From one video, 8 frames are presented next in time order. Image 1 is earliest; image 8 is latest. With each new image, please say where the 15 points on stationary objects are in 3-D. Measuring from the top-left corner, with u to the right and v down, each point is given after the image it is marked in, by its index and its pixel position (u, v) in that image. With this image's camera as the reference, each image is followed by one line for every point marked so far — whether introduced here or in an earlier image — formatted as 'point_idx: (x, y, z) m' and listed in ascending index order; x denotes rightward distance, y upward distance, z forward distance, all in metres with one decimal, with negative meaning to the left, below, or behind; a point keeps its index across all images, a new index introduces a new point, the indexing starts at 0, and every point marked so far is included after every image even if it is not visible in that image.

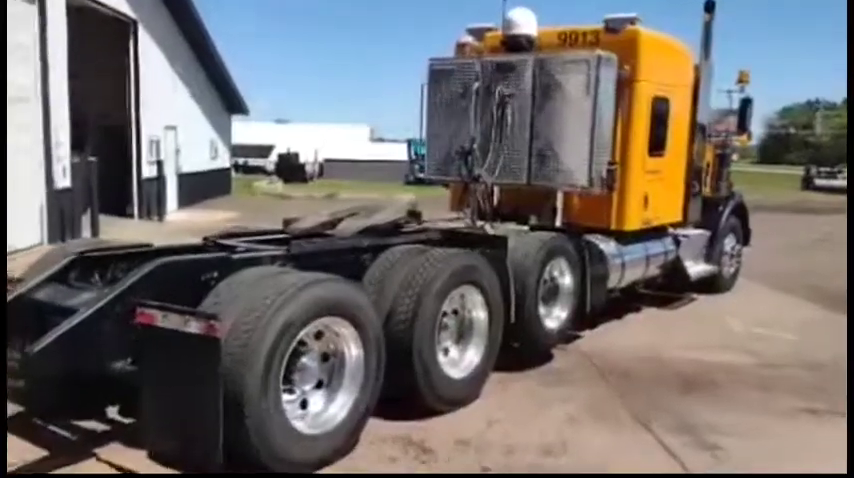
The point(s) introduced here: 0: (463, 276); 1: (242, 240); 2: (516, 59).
0: (+0.3, -0.3, +5.9) m
1: (-1.5, 0.0, +6.0) m
2: (+1.0, +2.1, +8.6) m
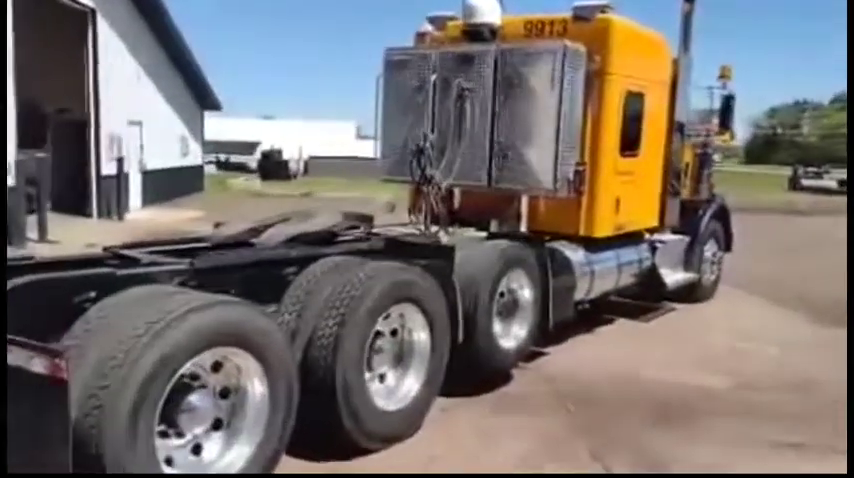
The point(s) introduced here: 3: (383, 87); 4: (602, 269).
0: (-0.2, -0.4, +5.2) m
1: (-2.0, -0.1, +5.3) m
2: (+0.5, +2.0, +7.9) m
3: (-0.5, +1.8, +8.5) m
4: (+1.9, -0.3, +8.2) m
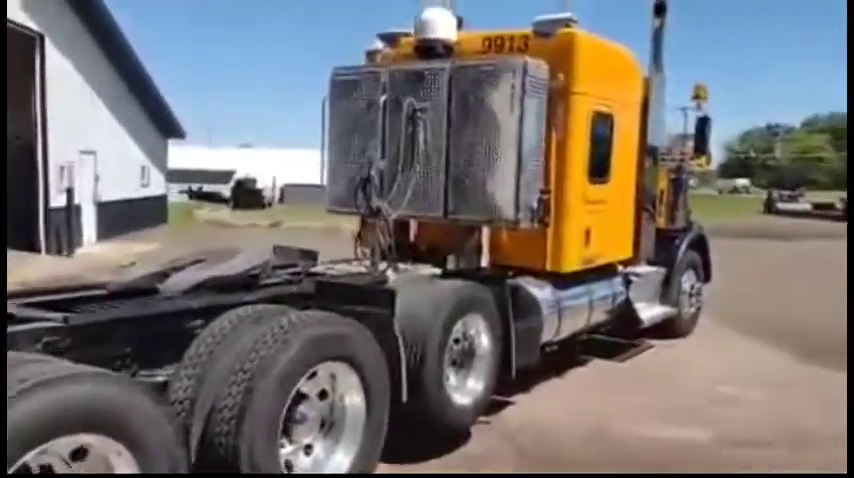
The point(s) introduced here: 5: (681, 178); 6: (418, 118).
0: (-0.6, -0.7, +4.4) m
1: (-2.4, -0.4, +4.4) m
2: (0.0, +1.7, +7.1) m
3: (-1.0, +1.4, +7.7) m
4: (+1.5, -0.7, +7.5) m
5: (+3.4, +0.8, +9.8) m
6: (-0.1, +1.2, +7.2) m
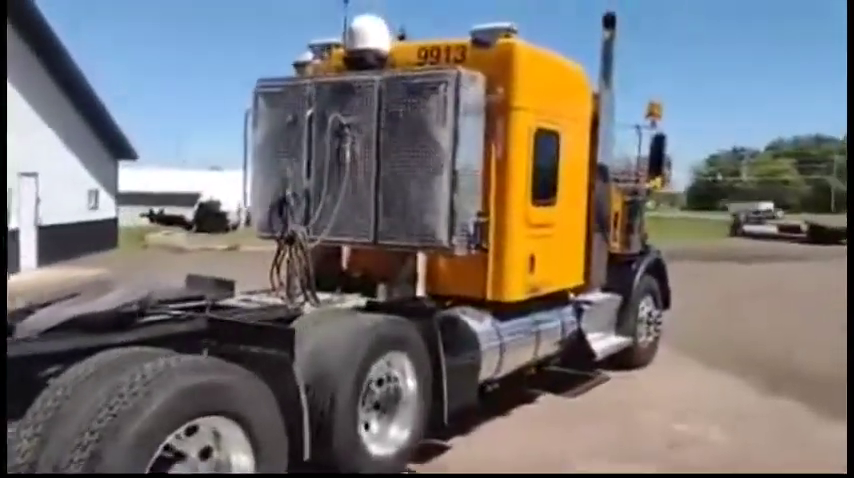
0: (-1.1, -0.8, +3.7) m
1: (-2.9, -0.5, +3.7) m
2: (-0.6, +1.4, +6.5) m
3: (-1.7, +1.1, +7.1) m
4: (+0.8, -0.9, +6.9) m
5: (+2.6, +0.5, +9.3) m
6: (-0.7, +0.9, +6.5) m
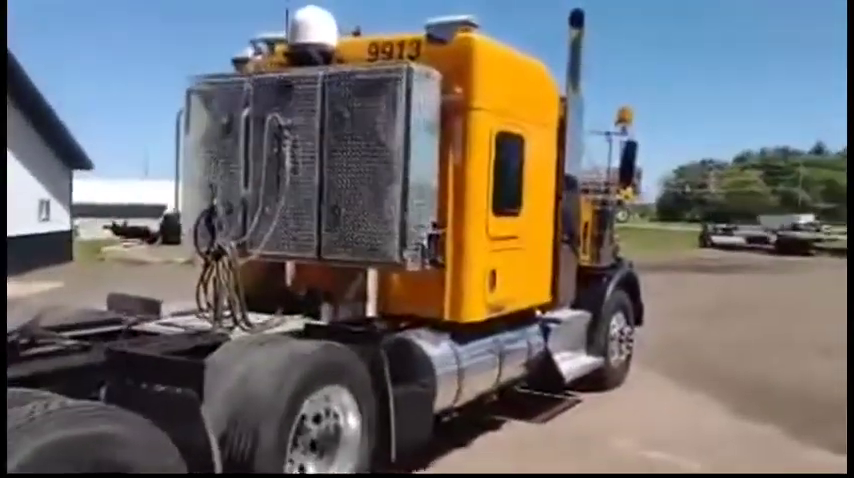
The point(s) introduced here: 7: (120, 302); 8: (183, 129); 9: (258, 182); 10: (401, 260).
0: (-1.4, -0.9, +3.0) m
1: (-3.2, -0.6, +2.9) m
2: (-1.0, +1.3, +5.9) m
3: (-2.1, +1.0, +6.4) m
4: (+0.4, -1.1, +6.2) m
5: (+2.1, +0.3, +8.8) m
6: (-1.1, +0.8, +5.9) m
7: (-2.5, -0.5, +6.1) m
8: (-2.1, +0.9, +6.4) m
9: (-1.4, +0.4, +6.0) m
10: (-0.2, -0.2, +5.6) m
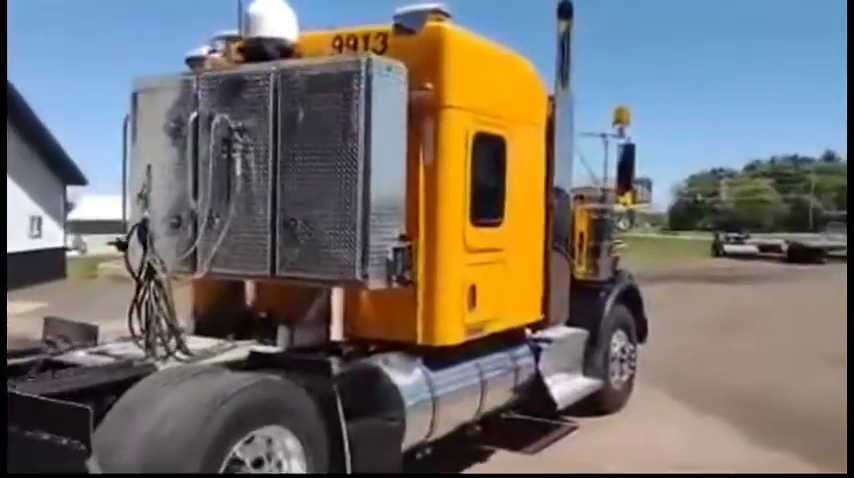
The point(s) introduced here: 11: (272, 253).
0: (-1.7, -0.9, +2.4) m
1: (-3.5, -0.7, +2.3) m
2: (-1.3, +1.2, +5.3) m
3: (-2.3, +0.8, +5.8) m
4: (+0.2, -1.1, +5.6) m
5: (+1.9, +0.2, +8.1) m
6: (-1.4, +0.7, +5.3) m
7: (-2.7, -0.7, +5.4) m
8: (-2.3, +0.8, +5.8) m
9: (-1.6, +0.3, +5.4) m
10: (-0.4, -0.3, +5.0) m
11: (-1.1, -0.1, +5.2) m
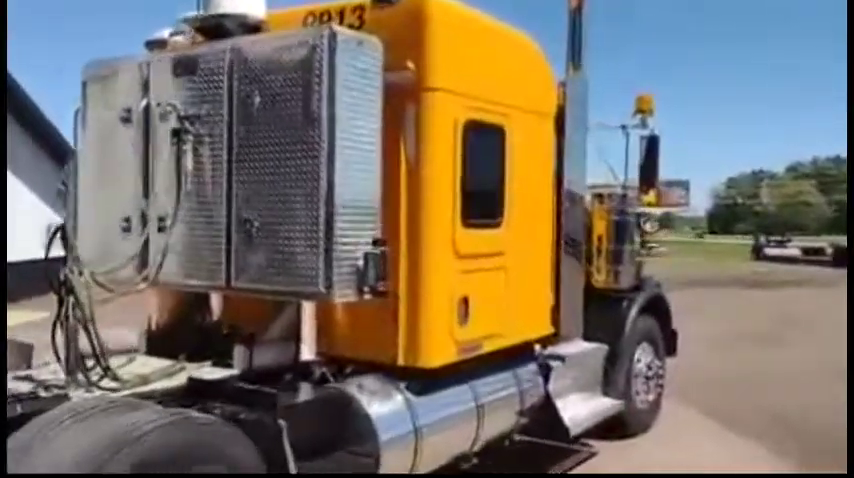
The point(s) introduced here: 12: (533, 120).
0: (-1.9, -1.0, +1.7) m
1: (-3.7, -0.7, +1.7) m
2: (-1.4, +1.2, +4.6) m
3: (-2.4, +0.8, +5.2) m
4: (+0.1, -1.2, +4.8) m
5: (+1.9, +0.2, +7.3) m
6: (-1.5, +0.7, +4.6) m
7: (-2.8, -0.7, +4.8) m
8: (-2.4, +0.8, +5.2) m
9: (-1.7, +0.3, +4.7) m
10: (-0.6, -0.3, +4.2) m
11: (-1.2, -0.1, +4.5) m
12: (+0.8, +0.9, +5.7) m
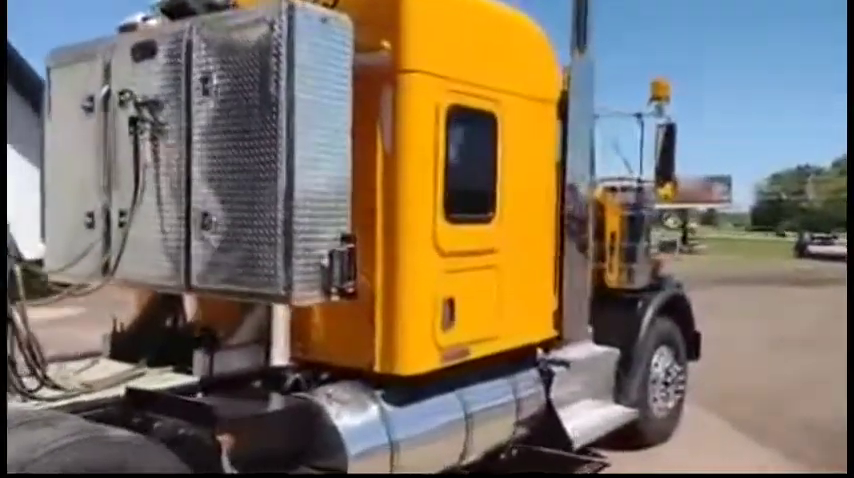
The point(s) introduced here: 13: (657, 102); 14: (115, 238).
0: (-2.2, -1.0, +1.4) m
1: (-4.0, -0.7, +1.5) m
2: (-1.5, +1.2, +4.3) m
3: (-2.5, +0.8, +4.9) m
4: (0.0, -1.2, +4.4) m
5: (+1.9, +0.2, +6.8) m
6: (-1.6, +0.7, +4.3) m
7: (-2.9, -0.7, +4.6) m
8: (-2.5, +0.8, +4.9) m
9: (-1.8, +0.3, +4.4) m
10: (-0.7, -0.3, +3.9) m
11: (-1.3, -0.1, +4.2) m
12: (+0.7, +0.9, +5.3) m
13: (+2.1, +1.2, +6.6) m
14: (-1.9, 0.0, +4.4) m
